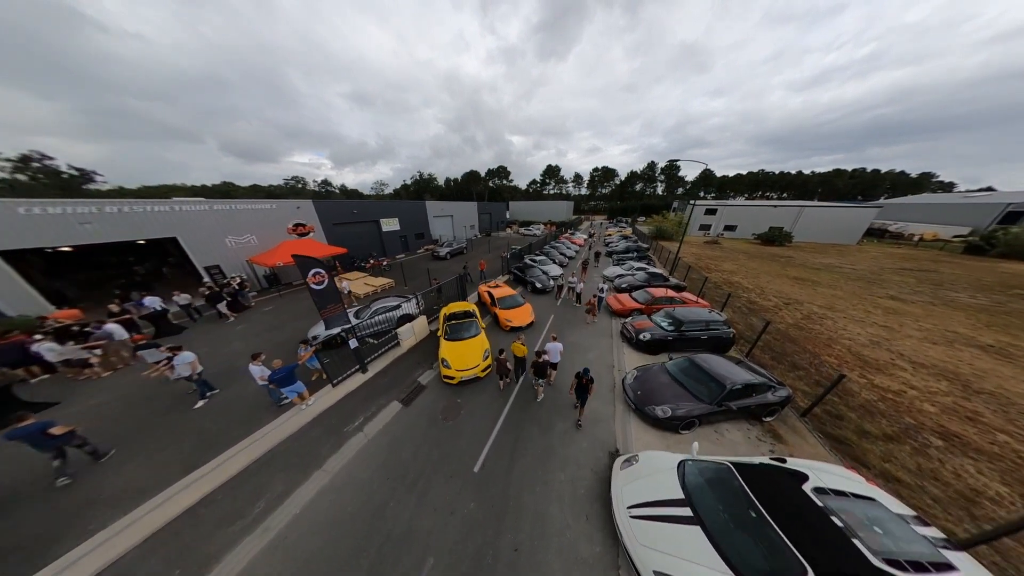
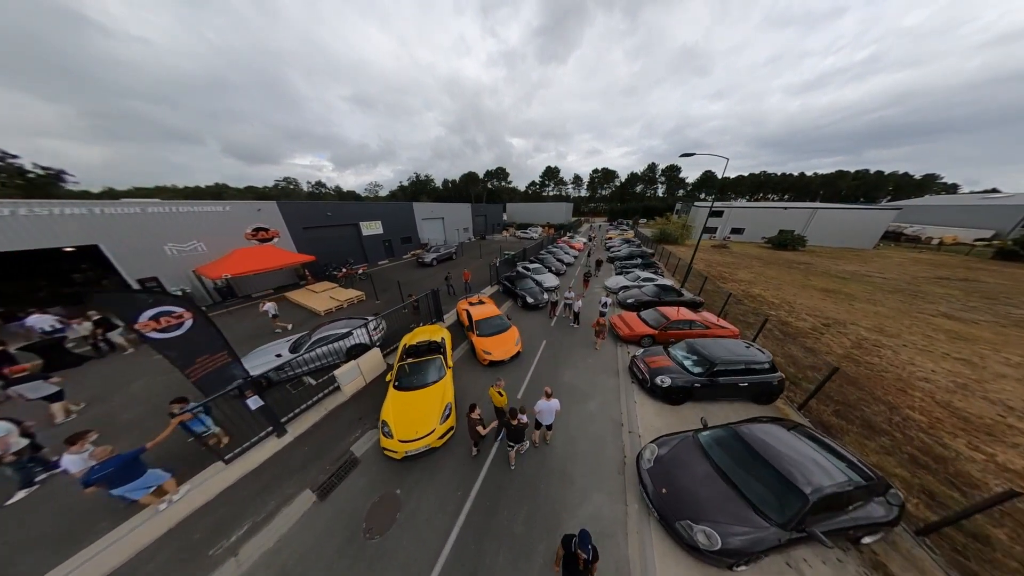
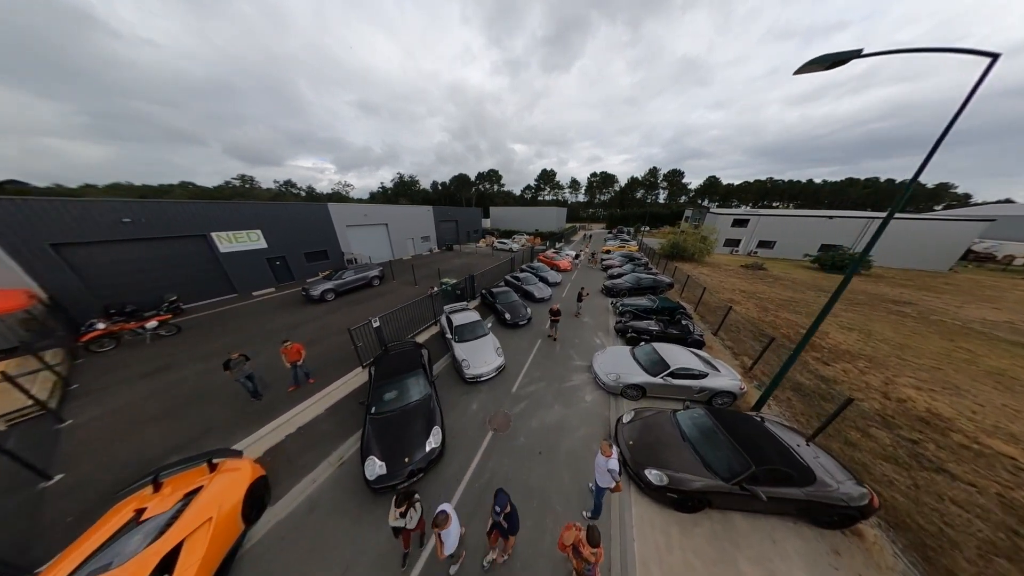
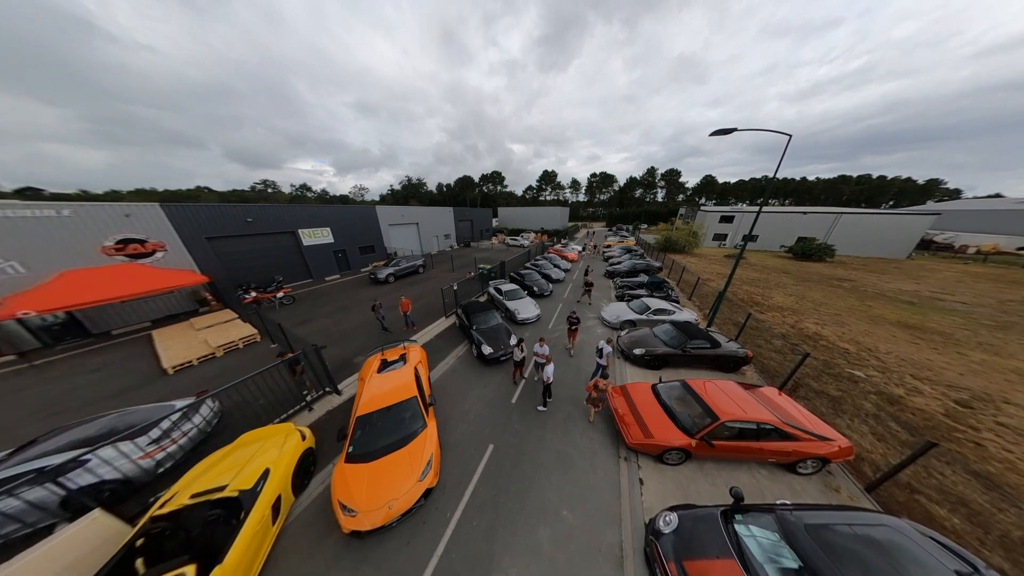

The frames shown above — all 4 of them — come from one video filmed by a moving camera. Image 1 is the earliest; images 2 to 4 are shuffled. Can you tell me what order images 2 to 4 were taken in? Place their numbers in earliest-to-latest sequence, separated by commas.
2, 4, 3
